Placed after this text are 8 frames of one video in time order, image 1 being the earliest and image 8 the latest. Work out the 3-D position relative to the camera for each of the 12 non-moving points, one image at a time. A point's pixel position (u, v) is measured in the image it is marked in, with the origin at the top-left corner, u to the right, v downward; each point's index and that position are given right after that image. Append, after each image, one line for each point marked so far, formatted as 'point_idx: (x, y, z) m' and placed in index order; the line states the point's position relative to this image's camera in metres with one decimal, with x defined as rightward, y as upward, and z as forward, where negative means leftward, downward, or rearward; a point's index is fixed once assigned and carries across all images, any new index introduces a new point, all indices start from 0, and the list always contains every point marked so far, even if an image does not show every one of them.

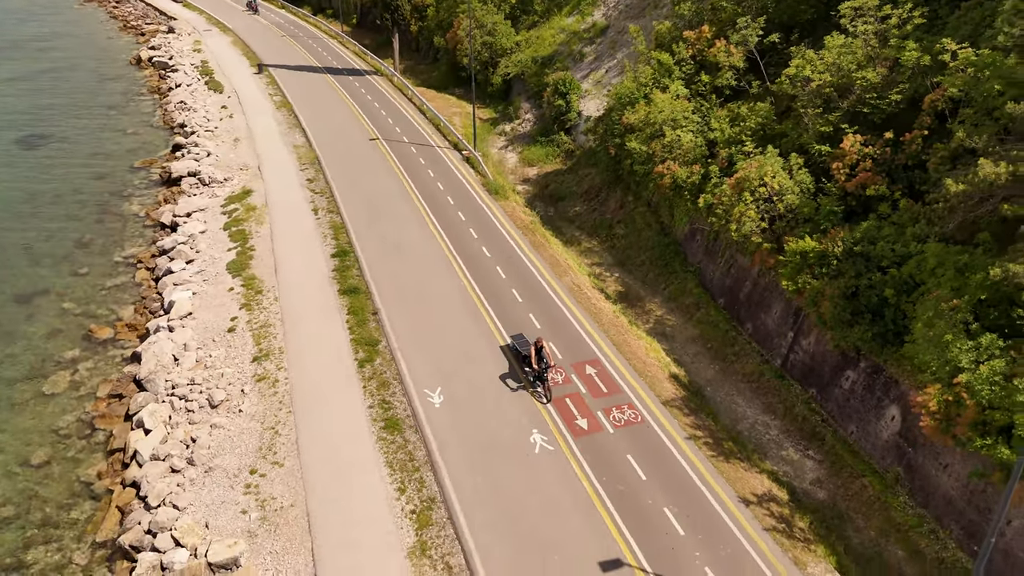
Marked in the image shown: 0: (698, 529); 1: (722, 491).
0: (+4.6, -5.9, +18.3) m
1: (+5.5, -5.3, +19.6) m
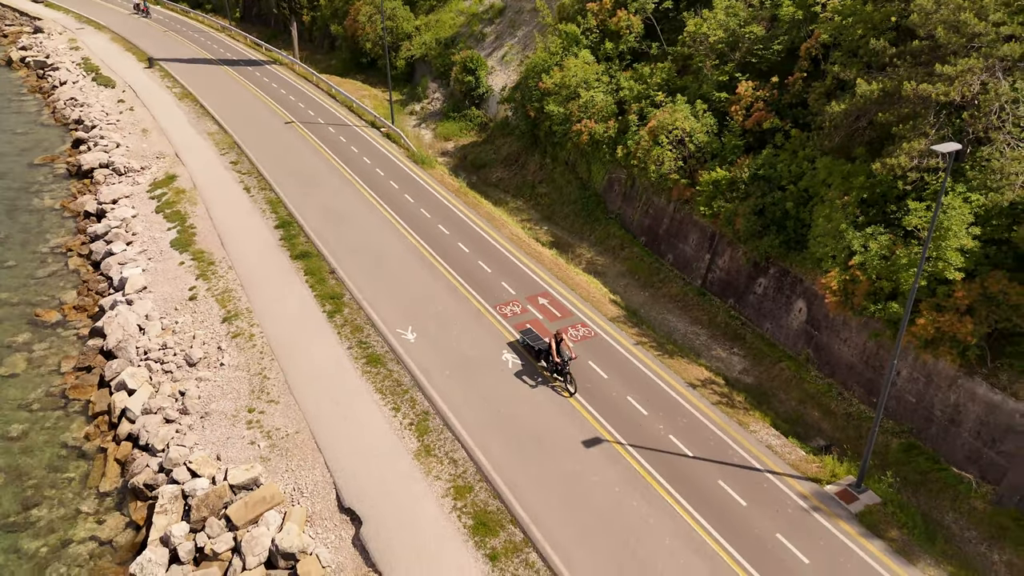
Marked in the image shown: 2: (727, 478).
0: (+4.2, -3.5, +21.6) m
1: (+4.9, -2.8, +23.0) m
2: (+5.5, -4.9, +19.0) m
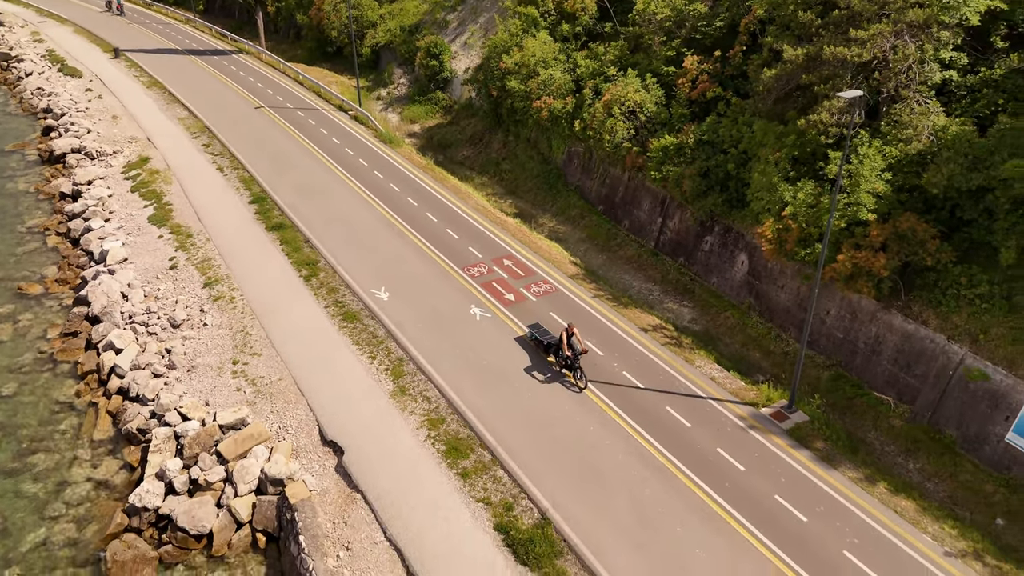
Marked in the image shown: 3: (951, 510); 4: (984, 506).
0: (+3.2, -2.0, +23.6) m
1: (+3.8, -1.3, +25.0) m
2: (+4.6, -3.3, +21.0) m
3: (+11.0, -5.5, +18.5) m
4: (+11.8, -5.5, +18.5) m
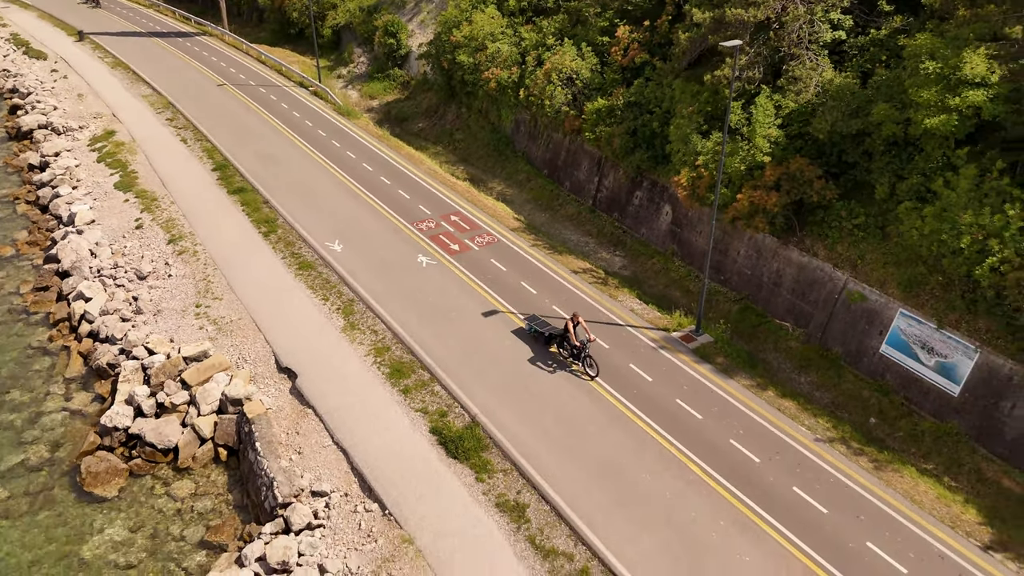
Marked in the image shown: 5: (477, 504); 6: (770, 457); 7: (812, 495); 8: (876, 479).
0: (+1.2, 0.0, +26.0) m
1: (+1.7, +0.7, +27.4) m
2: (+2.7, -1.4, +23.5) m
3: (+9.2, -3.5, +21.1) m
4: (+10.0, -3.4, +21.2) m
5: (-0.8, -5.0, +17.5) m
6: (+6.3, -4.2, +18.5) m
7: (+7.0, -4.8, +17.4) m
8: (+8.7, -4.6, +17.9) m
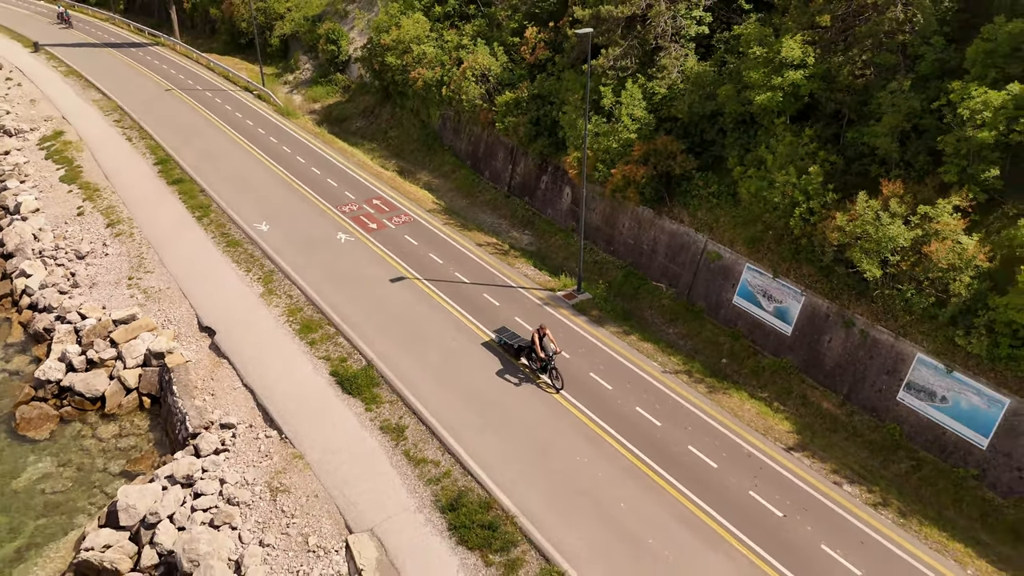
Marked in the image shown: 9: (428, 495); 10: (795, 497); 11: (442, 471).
0: (-2.4, +1.1, +28.8) m
1: (-1.9, +1.8, +30.2) m
2: (-0.8, -0.2, +26.3) m
3: (+5.8, -2.2, +24.1) m
4: (+6.6, -2.1, +24.2) m
5: (-4.0, -3.7, +20.1) m
6: (+3.1, -2.8, +21.4) m
7: (+3.8, -3.4, +20.2) m
8: (+5.5, -3.1, +20.8) m
9: (-2.0, -4.9, +17.8) m
10: (+6.5, -4.9, +17.4) m
11: (-1.7, -4.5, +18.4) m
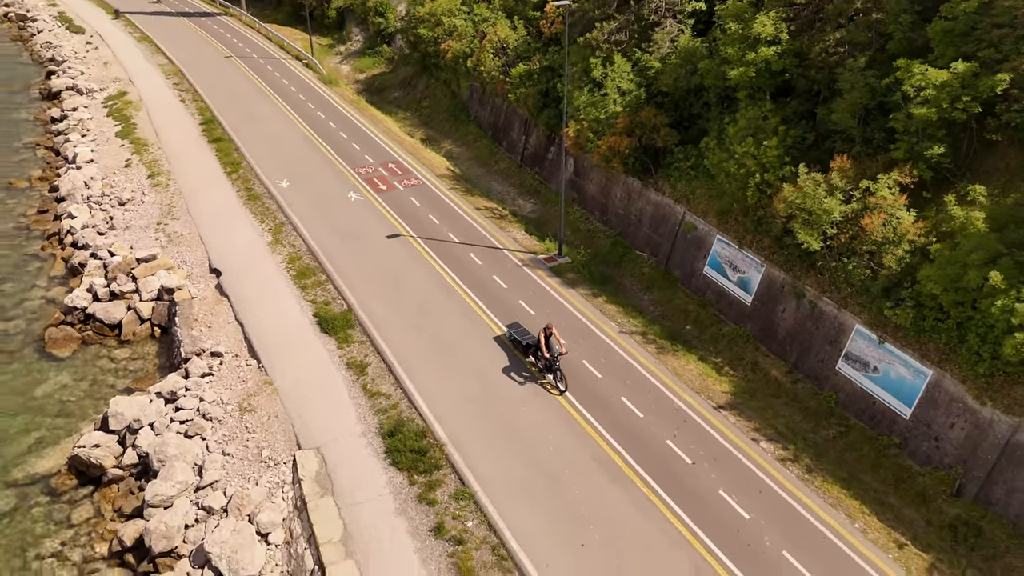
0: (-2.6, +2.7, +30.4) m
1: (-2.0, +3.5, +31.8) m
2: (-1.4, +1.3, +27.8) m
3: (+4.9, -1.1, +25.1) m
4: (+5.7, -1.0, +25.1) m
5: (-5.3, -2.2, +22.1) m
6: (+1.9, -1.6, +22.6) m
7: (+2.4, -2.3, +21.5) m
8: (+4.2, -2.1, +21.9) m
9: (-3.7, -3.5, +19.6) m
10: (+4.8, -3.9, +18.4) m
11: (-3.3, -3.1, +20.2) m
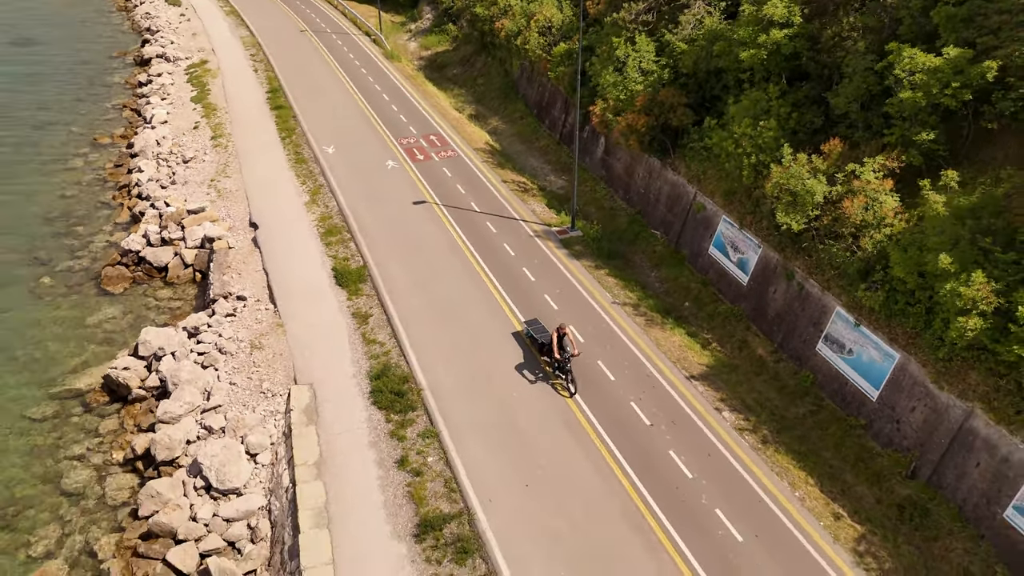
0: (-1.6, +4.1, +31.8) m
1: (-0.8, +4.8, +33.1) m
2: (-0.7, +2.6, +29.1) m
3: (+5.0, -0.2, +25.7) m
4: (+5.9, -0.2, +25.7) m
5: (-5.5, -0.7, +23.9) m
6: (+1.7, -0.6, +23.6) m
7: (+2.1, -1.3, +22.4) m
8: (+3.9, -1.3, +22.7) m
9: (-4.2, -2.2, +21.3) m
10: (+4.0, -3.2, +19.1) m
11: (-3.7, -1.8, +21.8) m
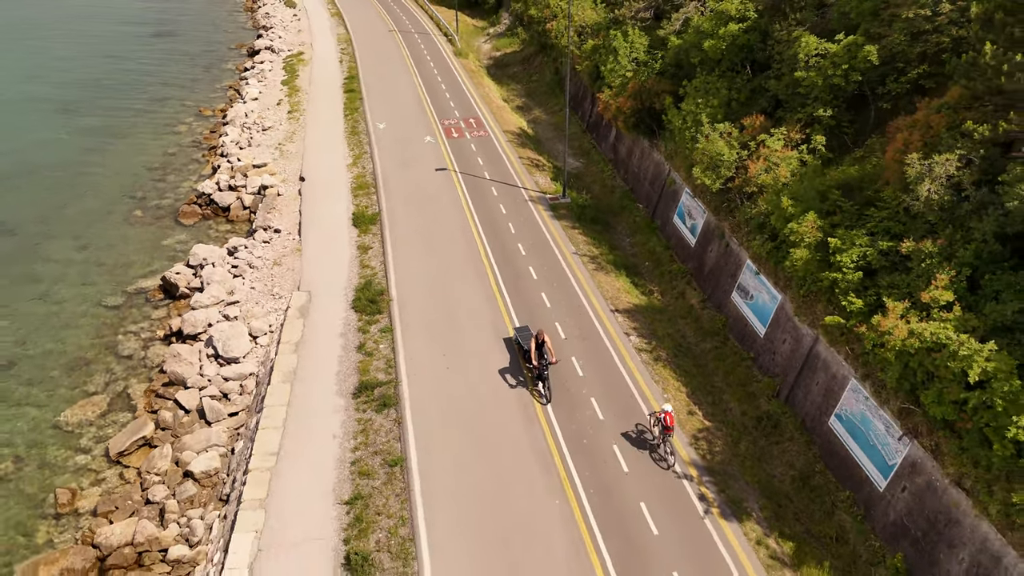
0: (-1.0, +6.1, +36.3) m
1: (+0.1, +6.6, +37.5) m
2: (-0.6, +4.5, +33.5) m
3: (+4.4, +1.3, +29.3) m
4: (+5.2, +1.3, +29.2) m
5: (-6.3, +1.8, +28.9) m
6: (+0.8, +1.3, +27.7) m
7: (+0.9, +0.6, +26.4) m
8: (+2.8, +0.5, +26.4) m
9: (-5.5, +0.2, +26.2) m
10: (+2.2, -1.4, +22.9) m
11: (-5.0, +0.6, +26.6) m
